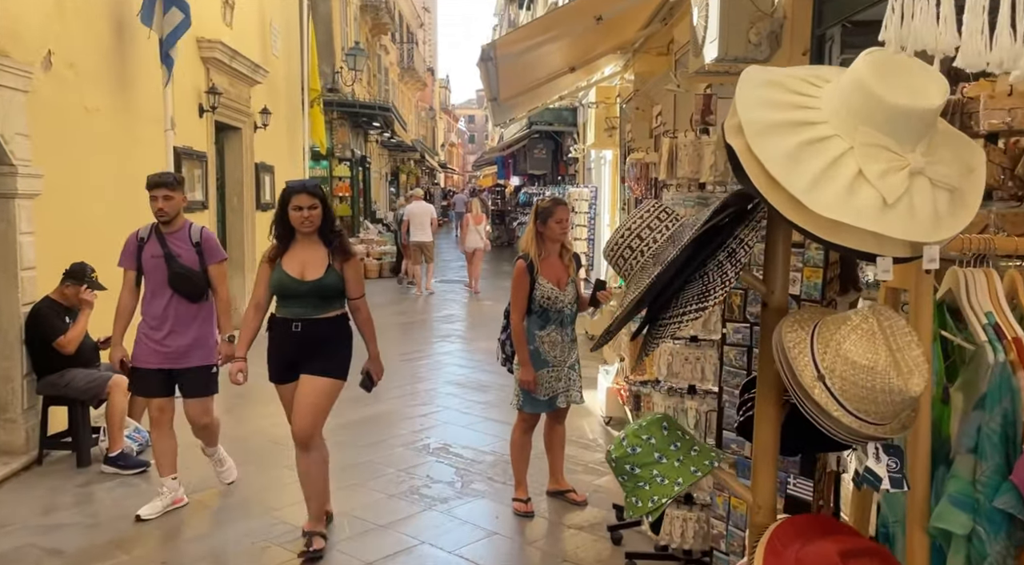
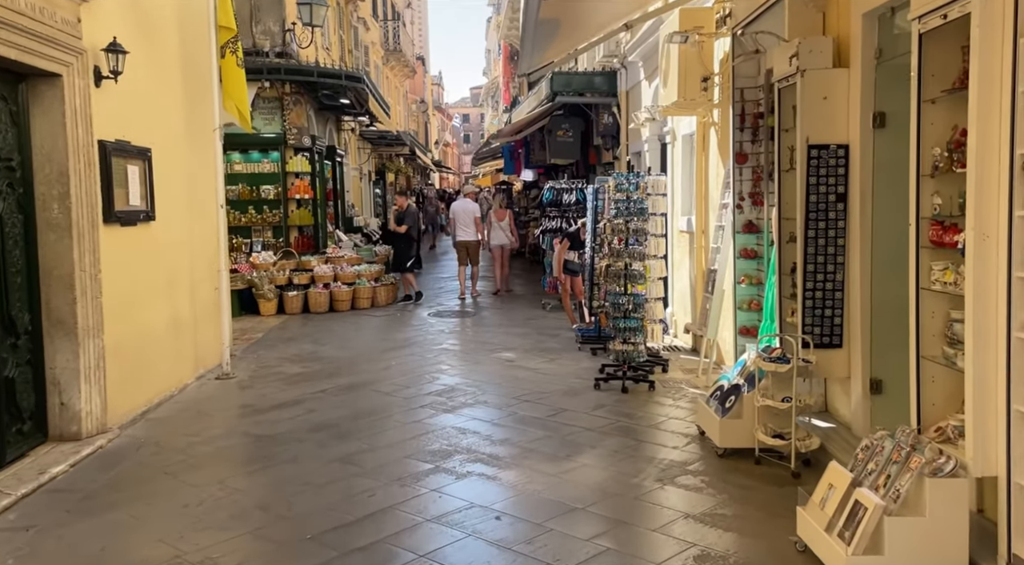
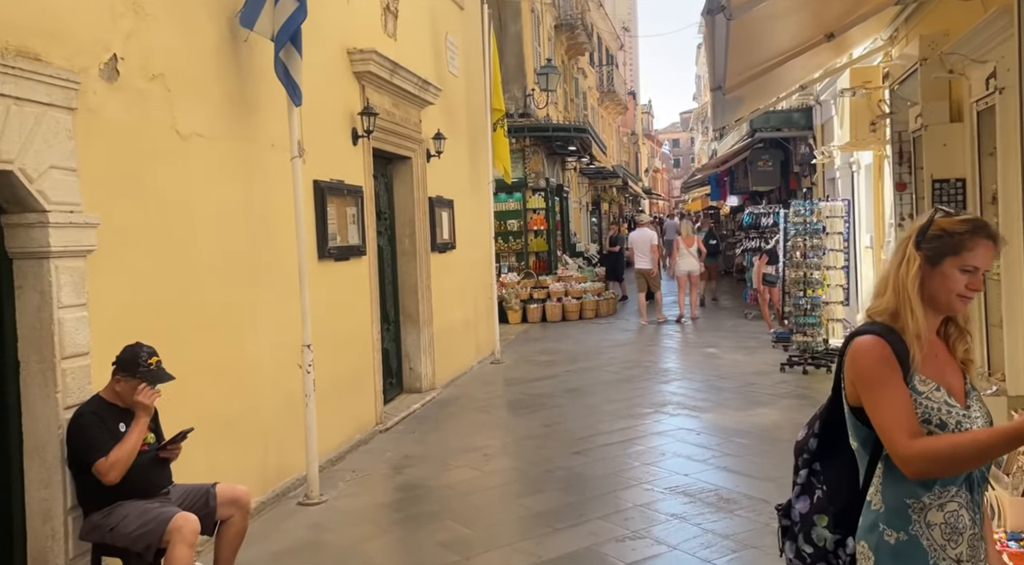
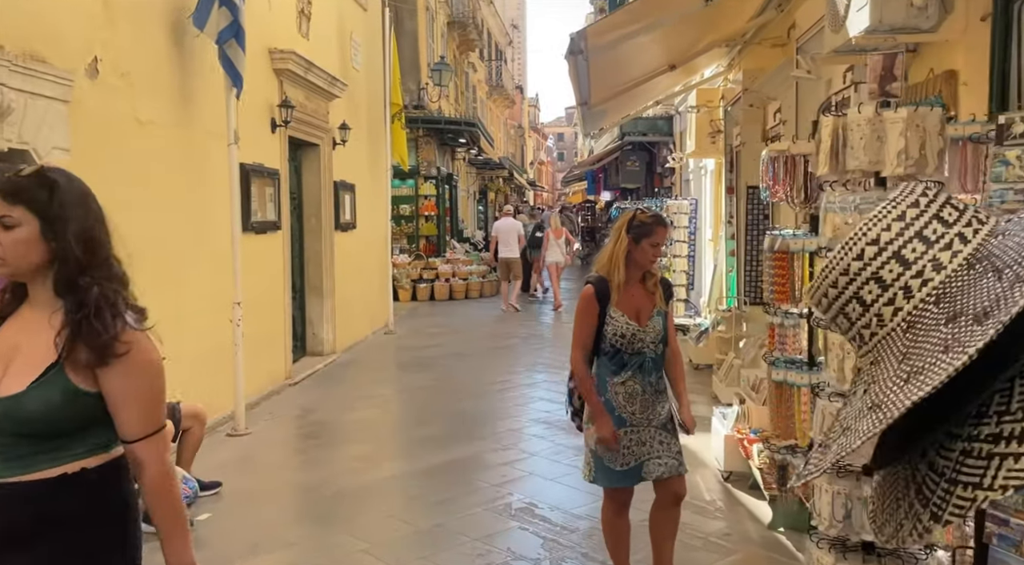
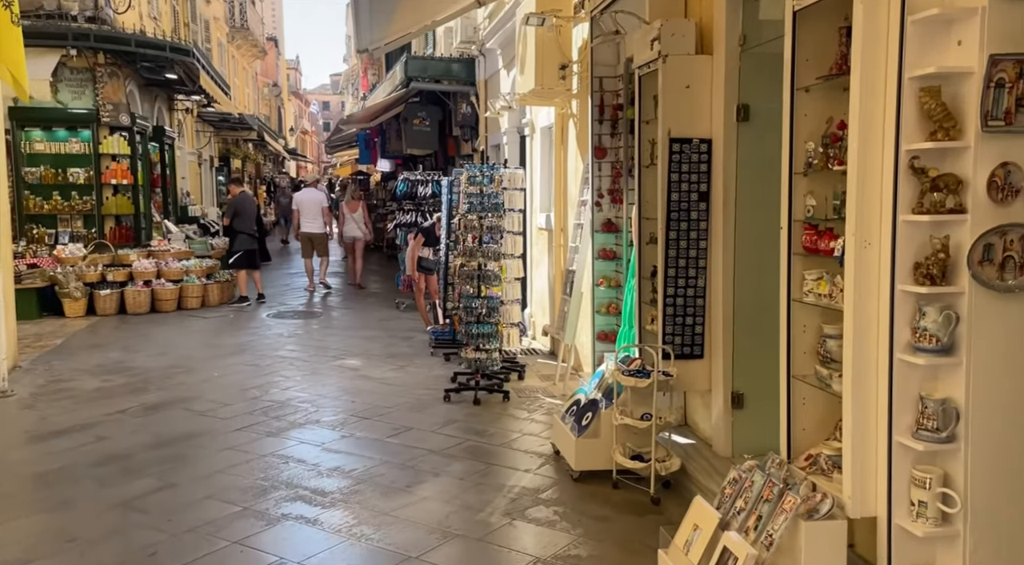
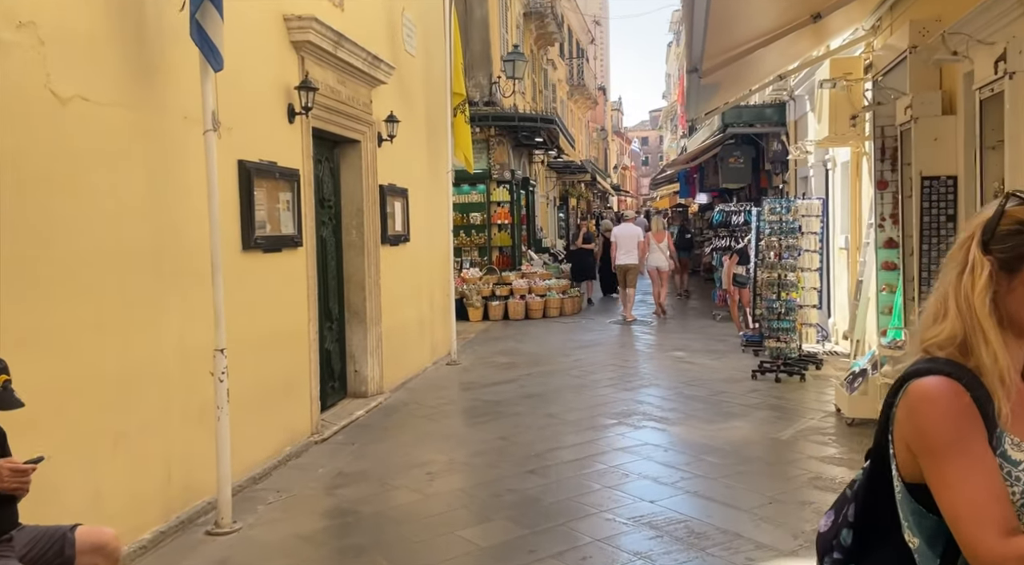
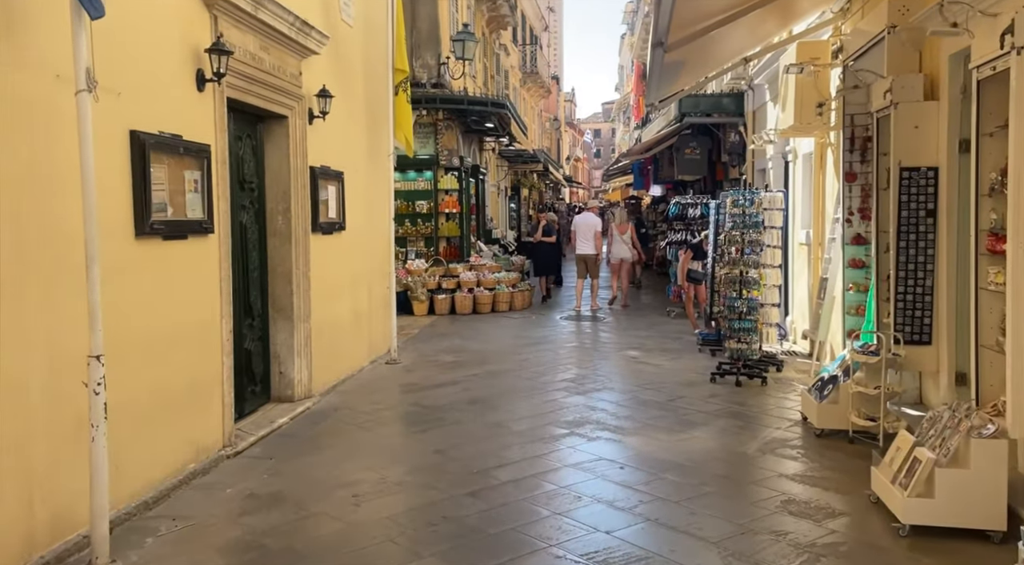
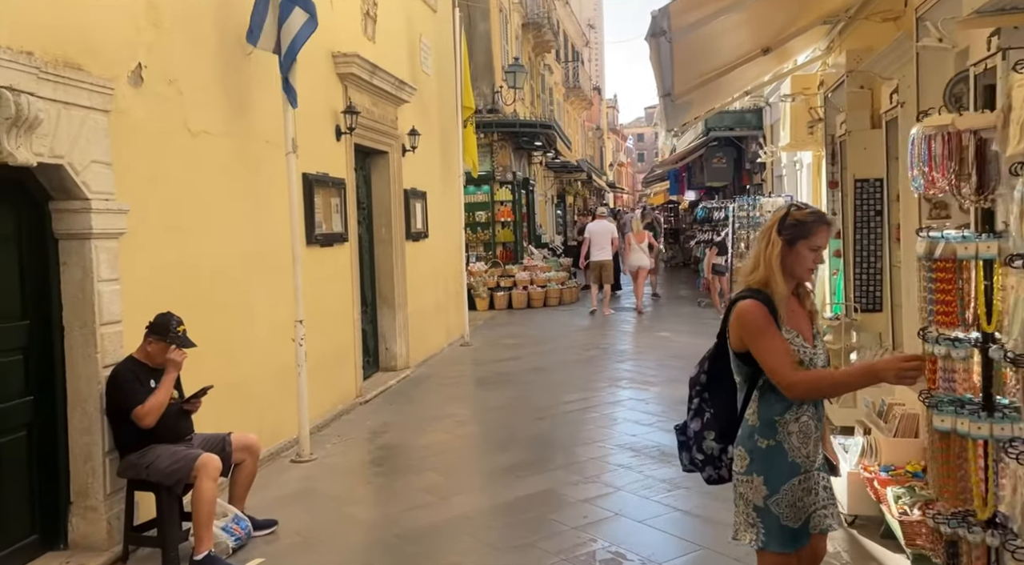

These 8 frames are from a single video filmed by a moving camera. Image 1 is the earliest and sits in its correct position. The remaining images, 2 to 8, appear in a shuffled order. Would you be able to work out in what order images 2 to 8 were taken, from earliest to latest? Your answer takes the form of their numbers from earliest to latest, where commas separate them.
4, 8, 3, 6, 7, 2, 5
